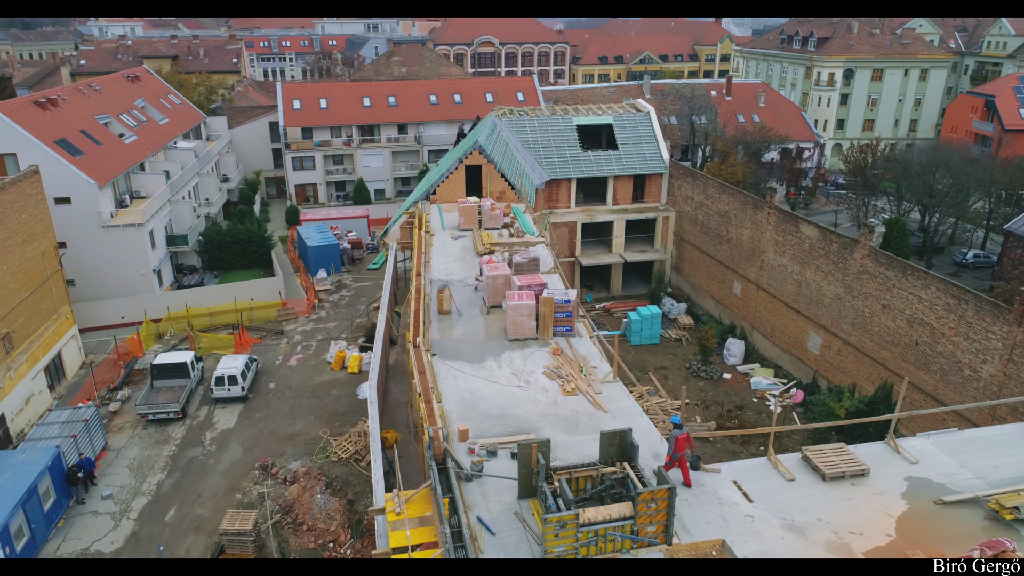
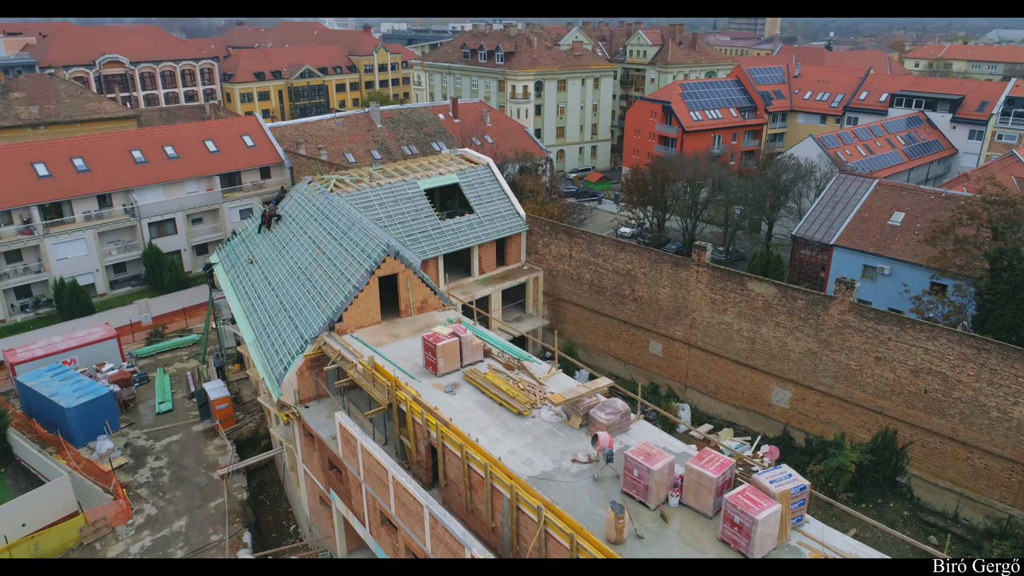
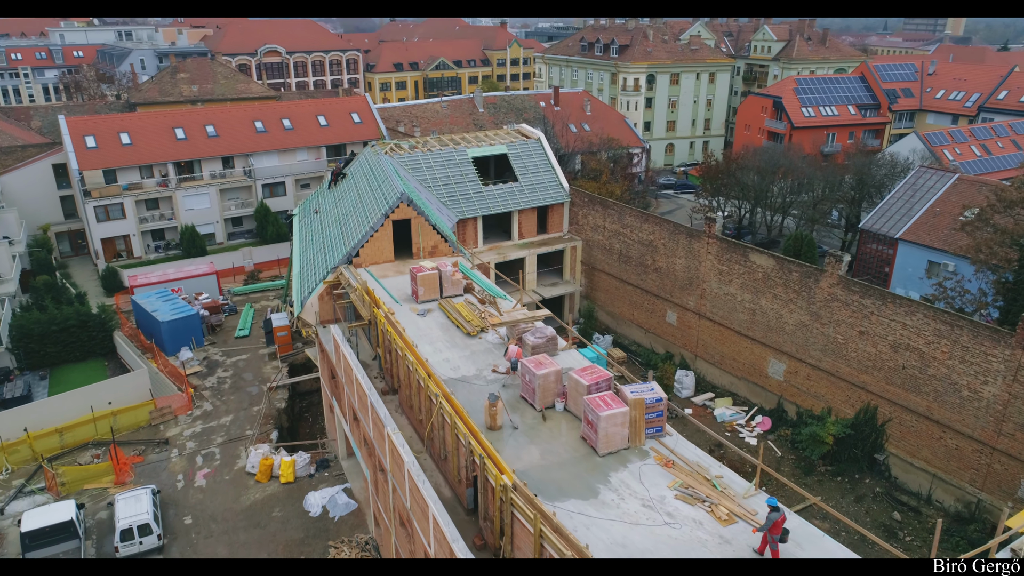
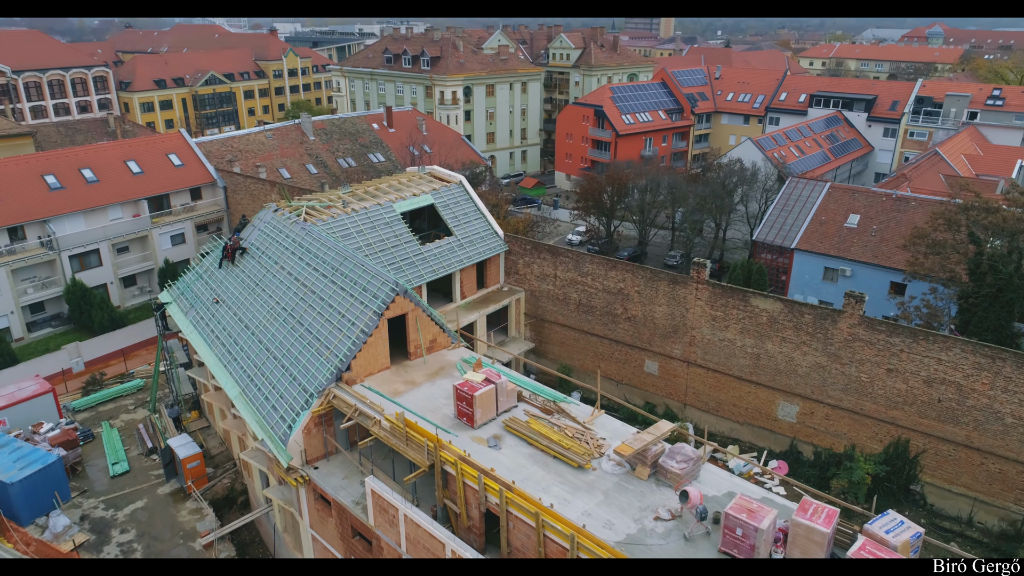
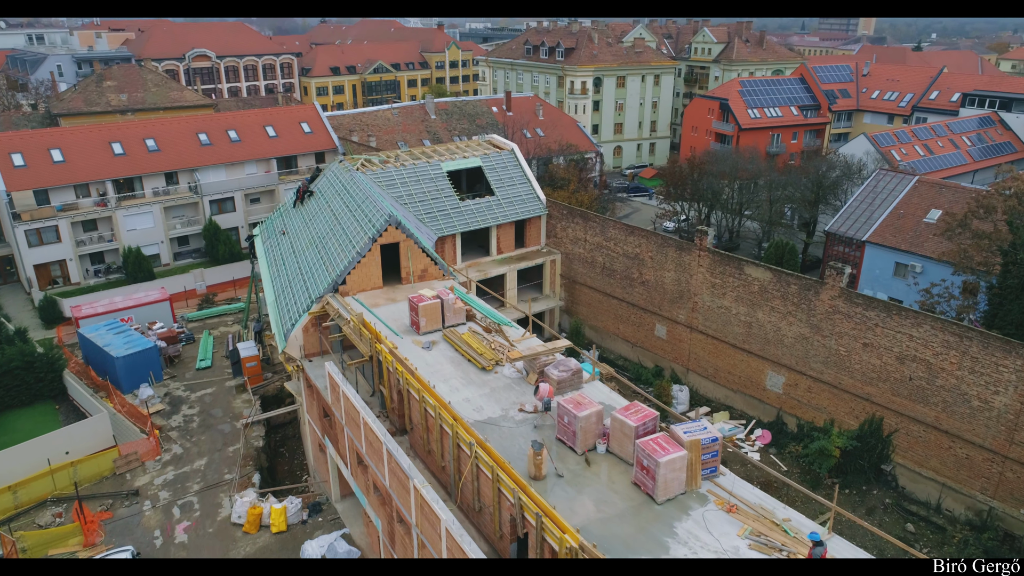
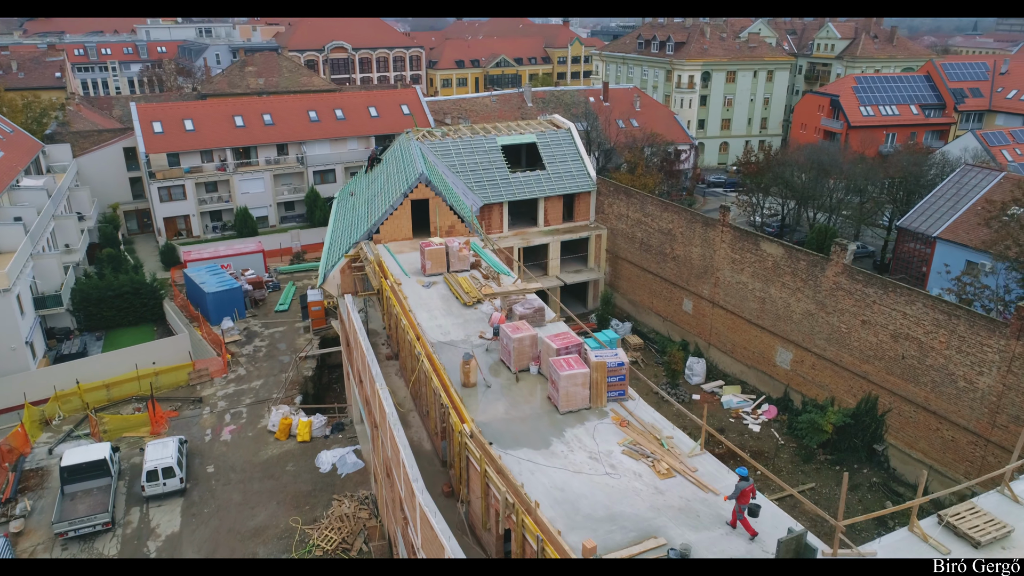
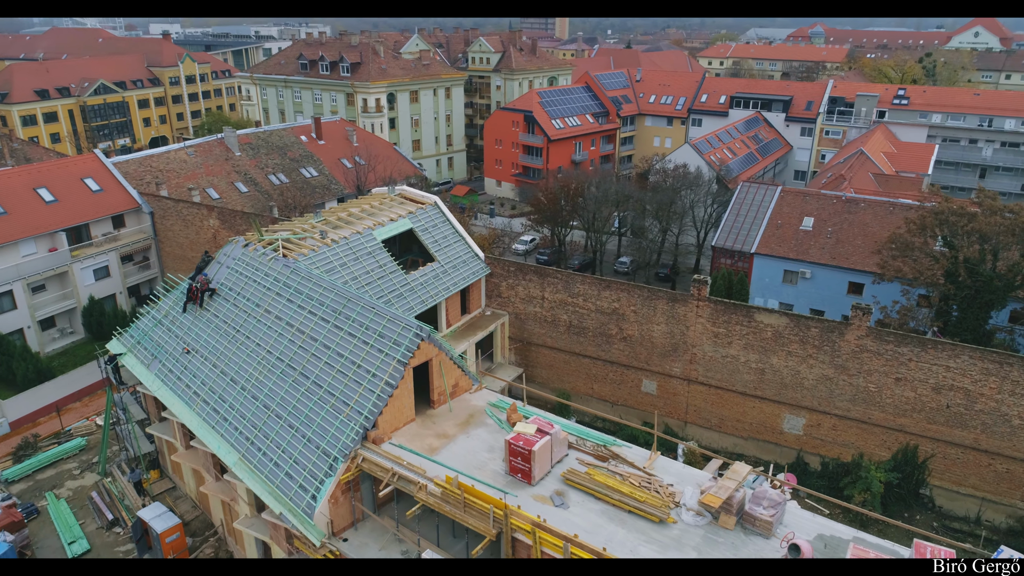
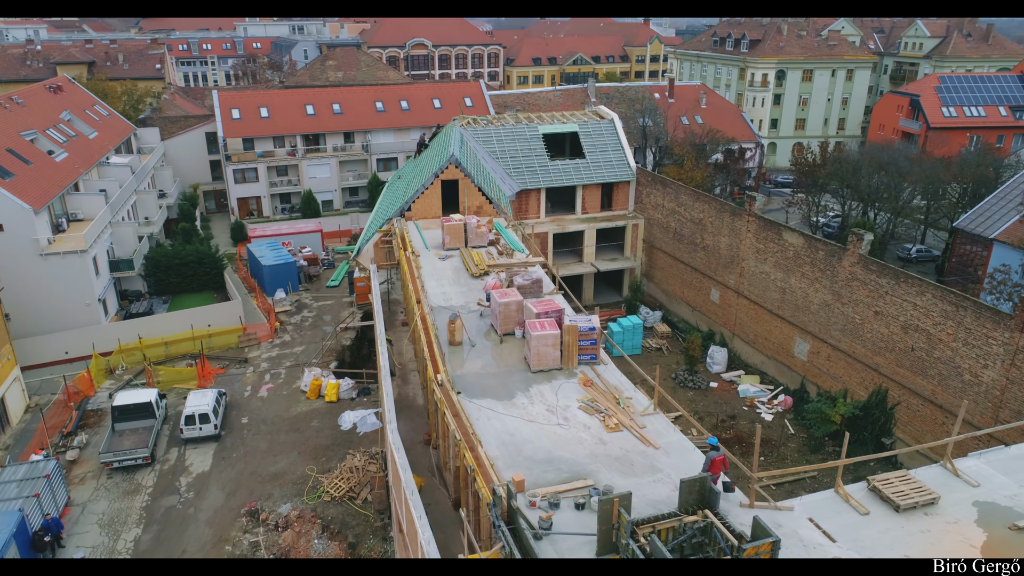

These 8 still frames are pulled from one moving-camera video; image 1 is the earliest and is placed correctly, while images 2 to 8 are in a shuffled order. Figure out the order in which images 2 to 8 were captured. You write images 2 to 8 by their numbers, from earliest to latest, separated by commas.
8, 6, 3, 5, 2, 4, 7
